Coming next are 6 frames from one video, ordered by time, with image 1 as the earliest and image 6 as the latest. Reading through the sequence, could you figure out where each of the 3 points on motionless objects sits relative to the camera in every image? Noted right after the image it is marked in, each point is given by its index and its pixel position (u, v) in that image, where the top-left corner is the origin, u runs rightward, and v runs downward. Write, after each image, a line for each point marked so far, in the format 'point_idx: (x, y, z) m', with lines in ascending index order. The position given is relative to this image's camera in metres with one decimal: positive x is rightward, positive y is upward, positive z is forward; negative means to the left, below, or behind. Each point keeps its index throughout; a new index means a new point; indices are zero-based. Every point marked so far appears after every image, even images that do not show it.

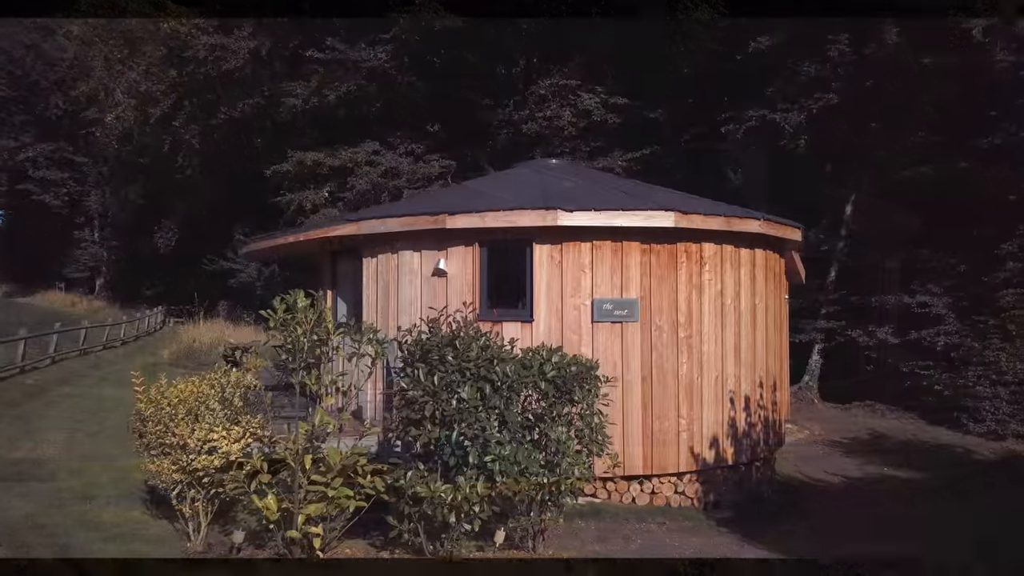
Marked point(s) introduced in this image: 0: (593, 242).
0: (+0.5, +0.3, +7.4) m
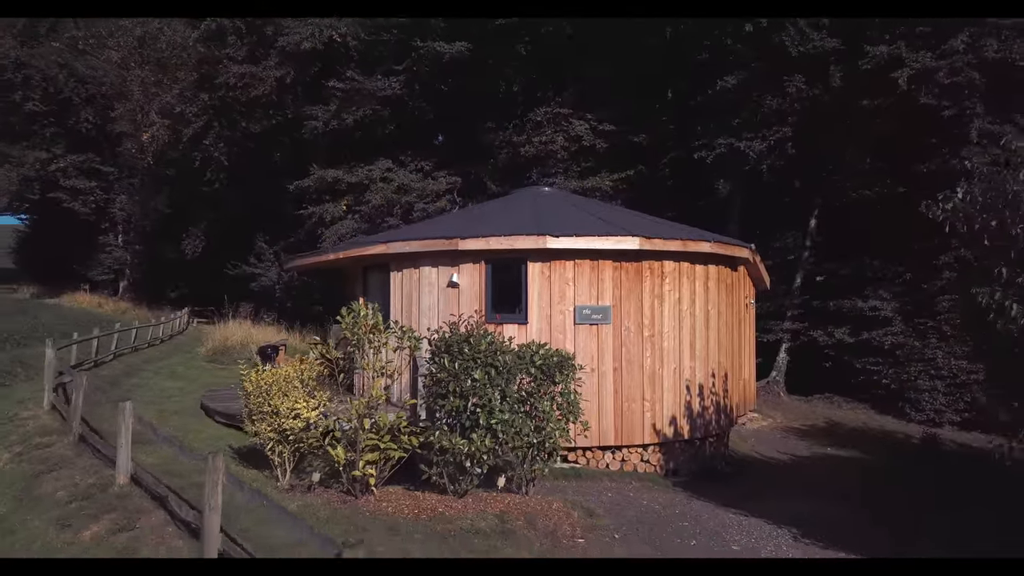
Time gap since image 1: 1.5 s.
0: (+0.5, +0.2, +9.4) m
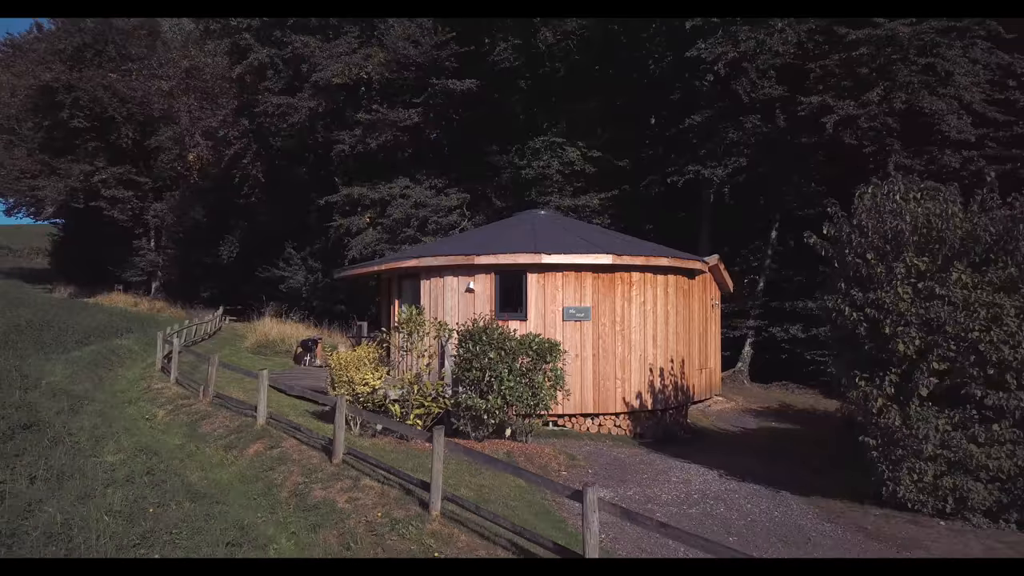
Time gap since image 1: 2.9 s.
0: (+0.5, +0.1, +12.4) m
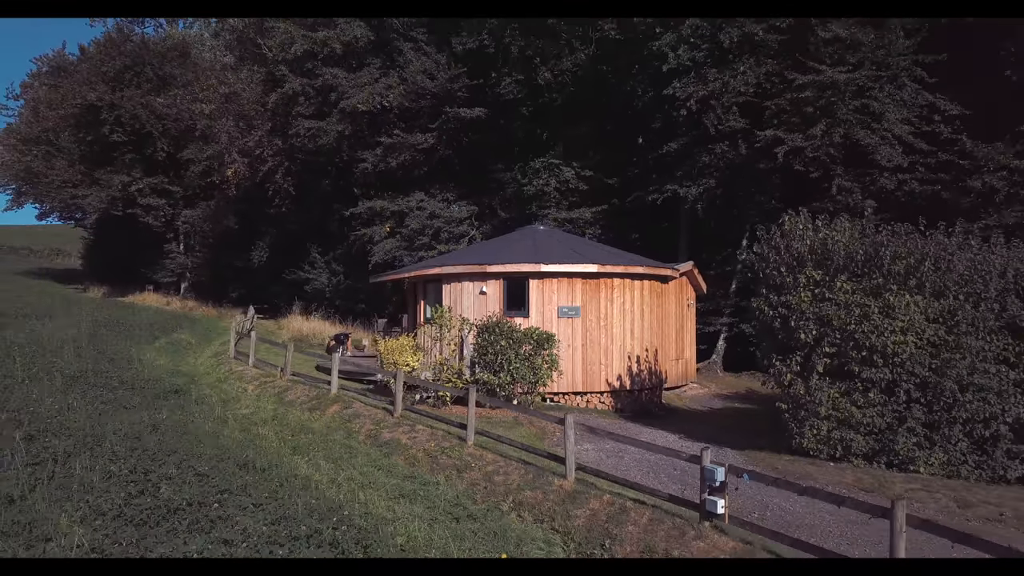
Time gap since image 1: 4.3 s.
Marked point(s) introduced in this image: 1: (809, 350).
0: (+0.6, +0.1, +15.6) m
1: (+2.7, -0.6, +11.3) m
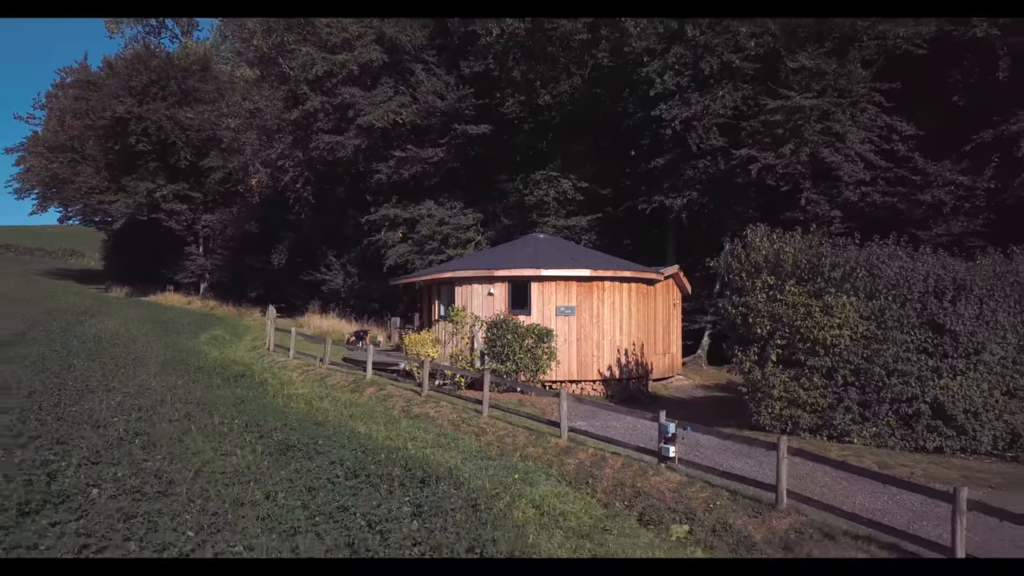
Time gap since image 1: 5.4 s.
0: (+0.6, +0.1, +17.9) m
1: (+2.7, -0.6, +13.7) m
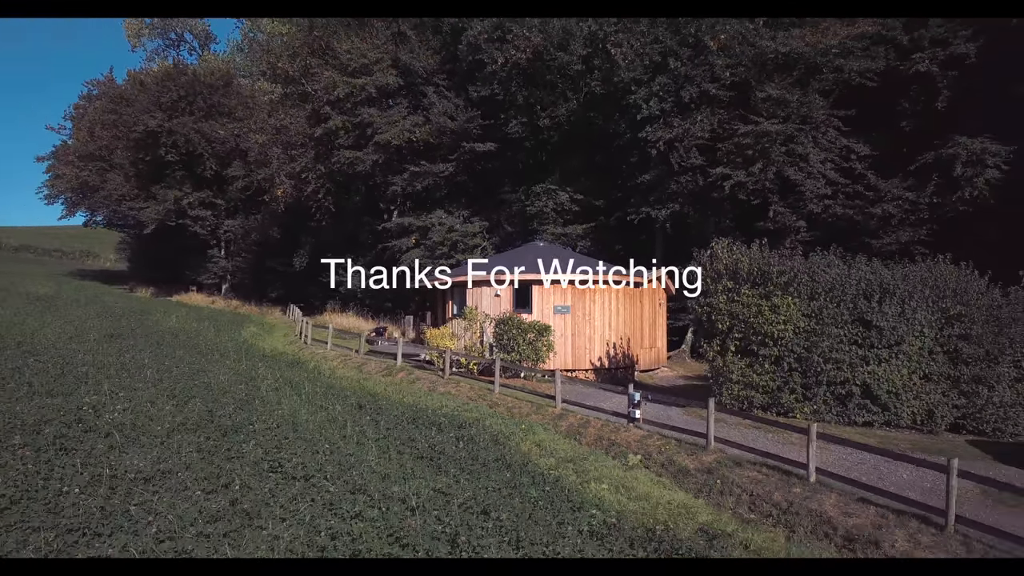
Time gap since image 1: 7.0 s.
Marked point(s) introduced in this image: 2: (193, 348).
0: (+0.7, 0.0, +20.9) m
1: (+2.8, -0.6, +16.7) m
2: (-3.9, -0.8, +15.7) m
